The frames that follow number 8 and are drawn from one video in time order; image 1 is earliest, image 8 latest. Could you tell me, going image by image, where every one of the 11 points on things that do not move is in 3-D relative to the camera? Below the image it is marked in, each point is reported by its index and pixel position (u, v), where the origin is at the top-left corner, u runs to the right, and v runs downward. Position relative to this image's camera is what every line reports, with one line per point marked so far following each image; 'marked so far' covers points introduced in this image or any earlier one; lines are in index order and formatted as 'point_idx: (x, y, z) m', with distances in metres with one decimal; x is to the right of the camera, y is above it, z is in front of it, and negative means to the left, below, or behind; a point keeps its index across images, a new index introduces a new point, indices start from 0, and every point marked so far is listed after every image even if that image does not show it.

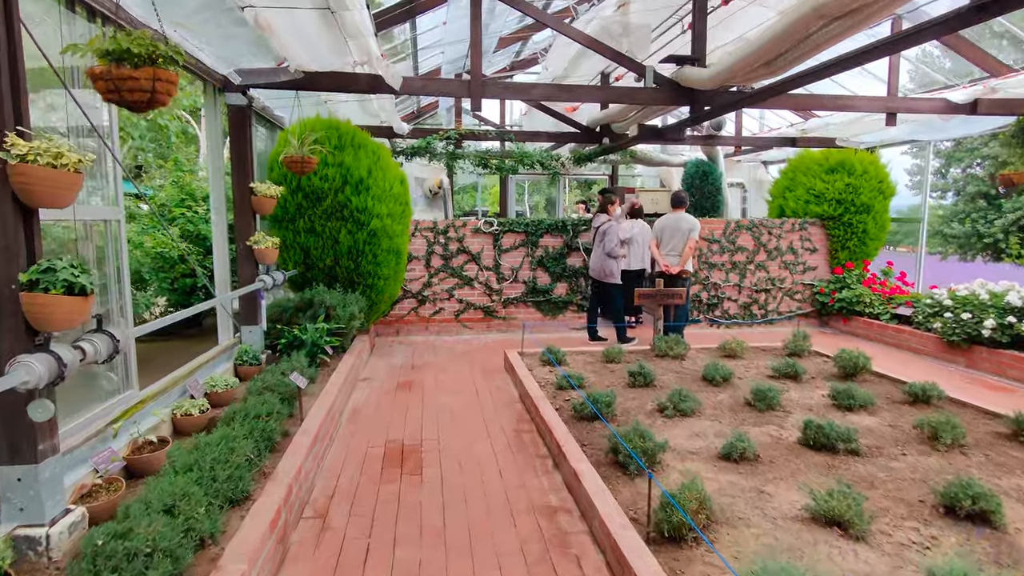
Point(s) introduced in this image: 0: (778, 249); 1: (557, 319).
0: (+3.4, +0.5, +7.7) m
1: (+0.5, -0.4, +7.4) m
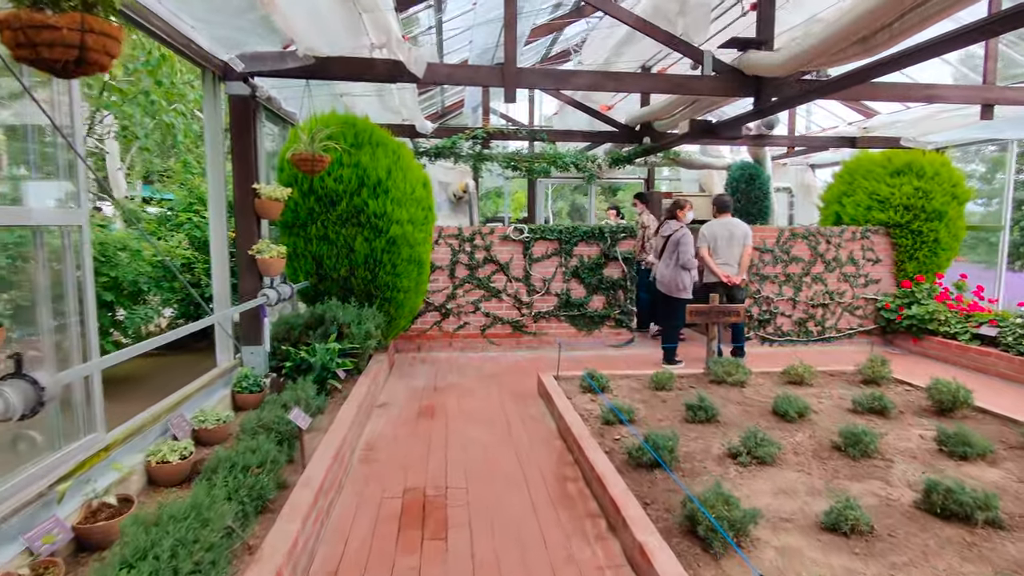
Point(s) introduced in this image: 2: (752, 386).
0: (+3.7, +0.3, +7.0) m
1: (+0.9, -0.5, +6.8) m
2: (+1.9, -0.8, +4.8) m
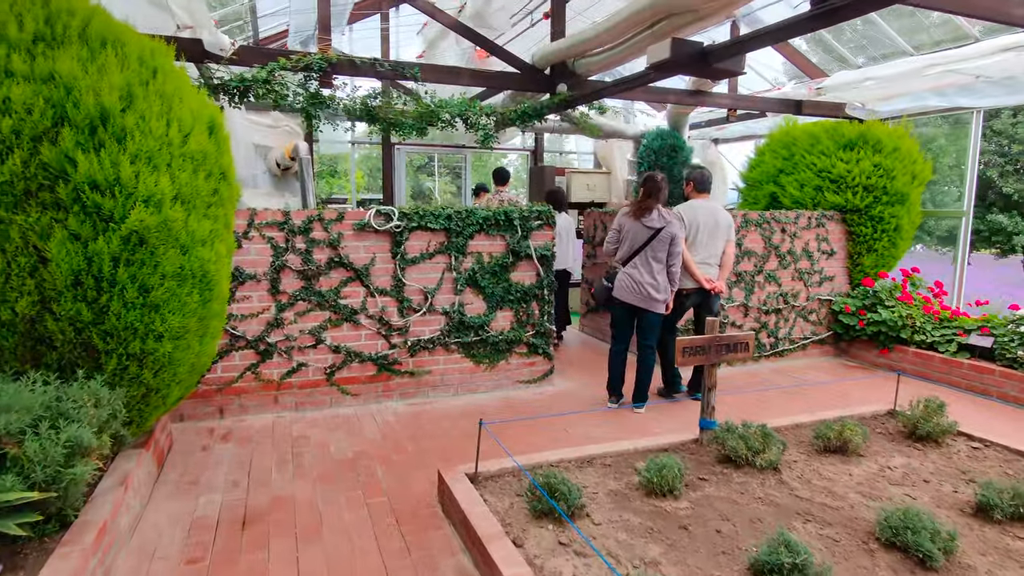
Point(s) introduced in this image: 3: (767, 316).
0: (+2.5, +0.3, +5.6) m
1: (-0.1, -0.6, +4.6) m
2: (+1.4, -0.9, +3.0) m
3: (+2.3, -0.3, +5.5) m
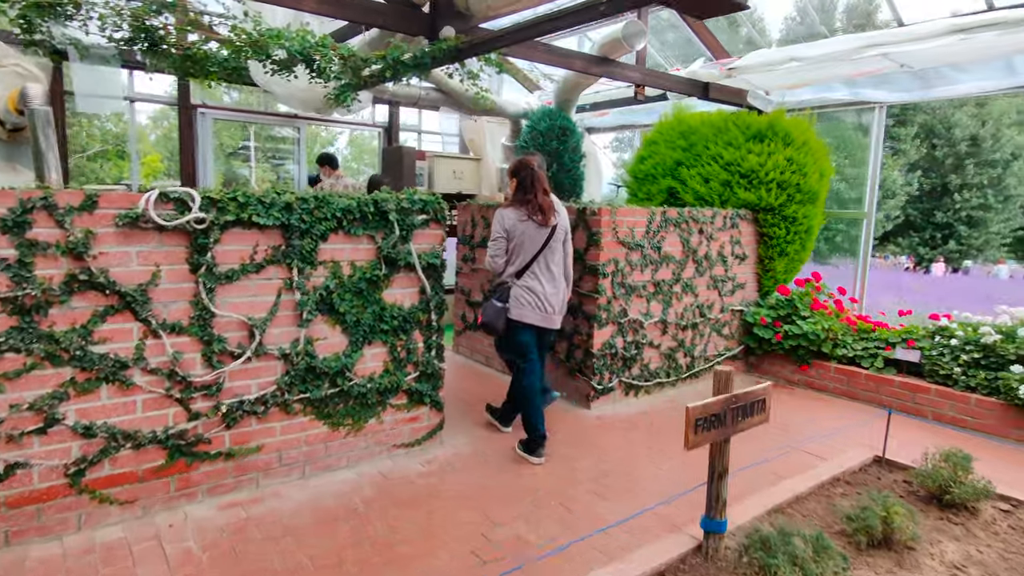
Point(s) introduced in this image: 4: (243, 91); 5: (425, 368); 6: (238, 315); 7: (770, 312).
0: (+1.5, +0.2, +4.8) m
1: (-0.8, -0.8, +3.2) m
2: (+1.1, -1.0, +2.0) m
3: (+1.3, -0.3, +4.7) m
4: (-2.9, +2.1, +6.5) m
5: (-0.5, -0.4, +3.3) m
6: (-1.2, -0.1, +2.7) m
7: (+2.2, -0.2, +5.1) m
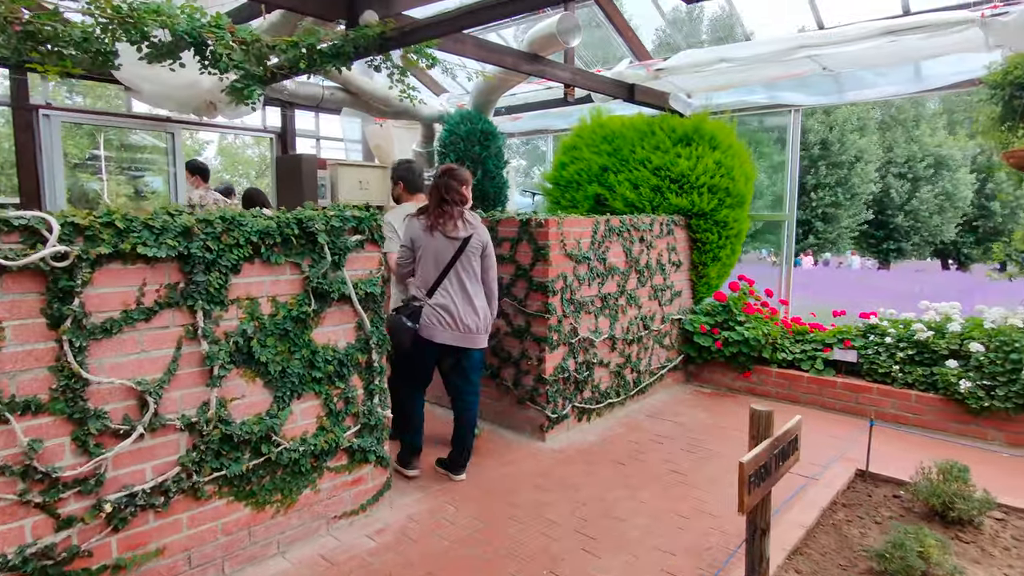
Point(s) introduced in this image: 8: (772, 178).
0: (+1.0, +0.2, +4.6) m
1: (-0.9, -0.9, +2.5) m
2: (+1.2, -1.0, +1.7) m
3: (+0.9, -0.4, +4.4) m
4: (-3.8, +1.8, +5.5) m
5: (-0.7, -0.6, +2.8) m
6: (-1.3, -0.3, +2.0) m
7: (+1.6, -0.2, +5.0) m
8: (+2.6, +1.1, +6.2) m
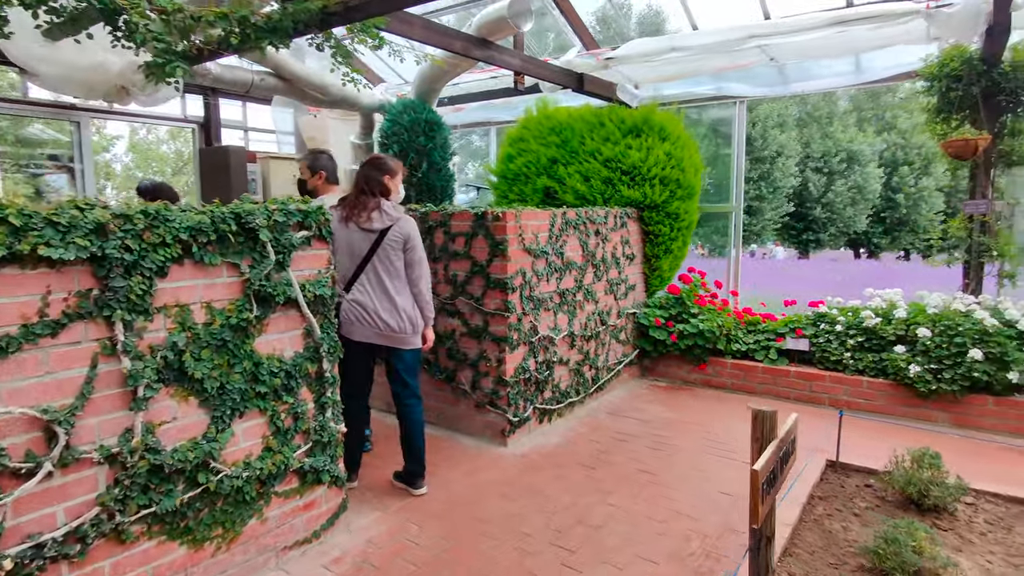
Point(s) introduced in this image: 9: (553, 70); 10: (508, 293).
0: (+0.7, +0.2, +4.4) m
1: (-1.0, -0.9, +2.2) m
2: (+1.2, -1.0, +1.7) m
3: (+0.5, -0.4, +4.3) m
4: (-4.2, +1.7, +4.8) m
5: (-0.8, -0.6, +2.5) m
6: (-1.3, -0.3, +1.7) m
7: (+1.2, -0.2, +4.9) m
8: (+2.1, +1.2, +6.2) m
9: (+0.3, +1.7, +4.7) m
10: (0.0, 0.0, +3.5) m
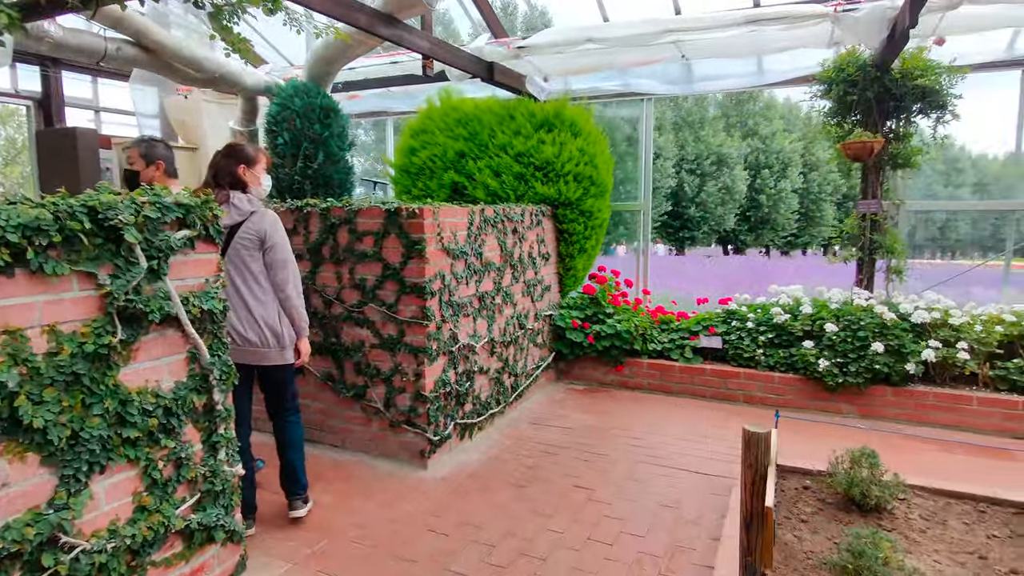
0: (+0.1, +0.2, +4.2) m
1: (-1.1, -1.0, +1.7) m
2: (+1.1, -1.0, +1.6) m
3: (0.0, -0.4, +4.0) m
4: (-4.8, +1.6, +3.7) m
5: (-1.0, -0.6, +2.0) m
6: (-1.4, -0.4, +1.1) m
7: (+0.5, -0.2, +4.8) m
8: (+1.1, +1.2, +6.2) m
9: (-0.4, +1.6, +4.3) m
10: (-0.4, -0.1, +3.1) m
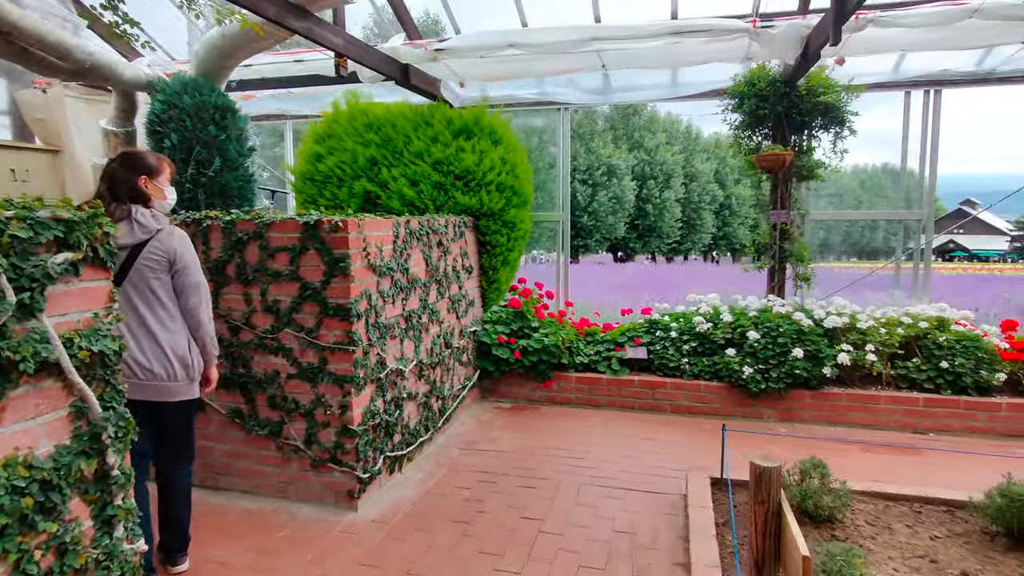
0: (-0.4, +0.1, +3.9) m
1: (-1.2, -1.1, +1.3) m
2: (+1.1, -1.1, +1.5) m
3: (-0.5, -0.5, +3.8) m
4: (-5.2, +1.4, +2.6) m
5: (-1.1, -0.7, +1.6) m
6: (-1.3, -0.5, +0.7) m
7: (-0.1, -0.3, +4.6) m
8: (+0.2, +1.1, +6.1) m
9: (-0.9, +1.5, +4.0) m
10: (-0.7, -0.2, +2.8) m
